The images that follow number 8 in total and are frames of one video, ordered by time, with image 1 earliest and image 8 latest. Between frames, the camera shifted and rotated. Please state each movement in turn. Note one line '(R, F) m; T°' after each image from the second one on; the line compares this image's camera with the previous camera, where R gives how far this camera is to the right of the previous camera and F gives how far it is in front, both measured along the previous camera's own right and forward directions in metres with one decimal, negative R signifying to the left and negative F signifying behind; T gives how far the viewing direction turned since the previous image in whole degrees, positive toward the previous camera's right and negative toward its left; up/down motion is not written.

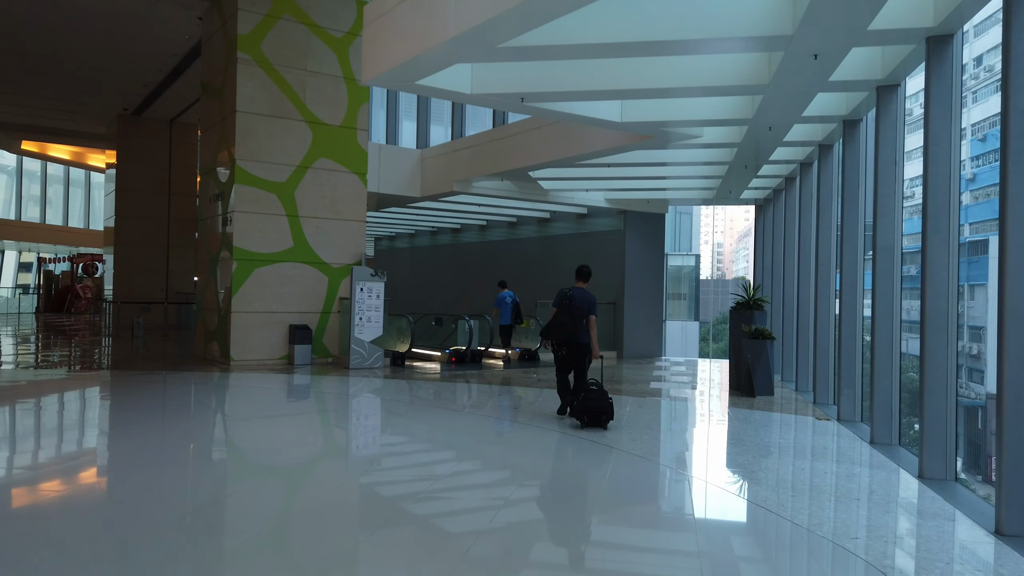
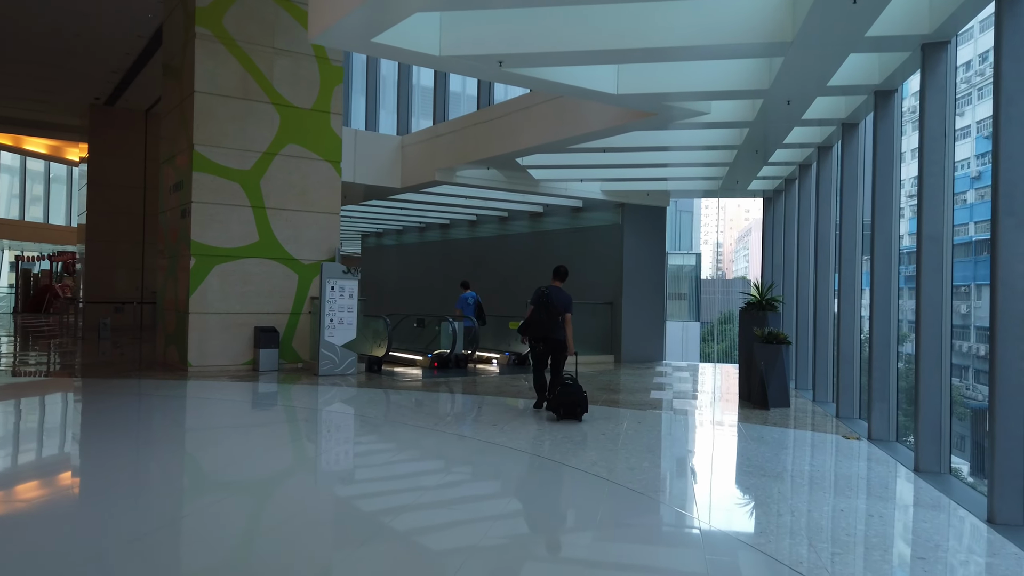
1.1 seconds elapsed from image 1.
(+0.2, +1.2) m; 0°
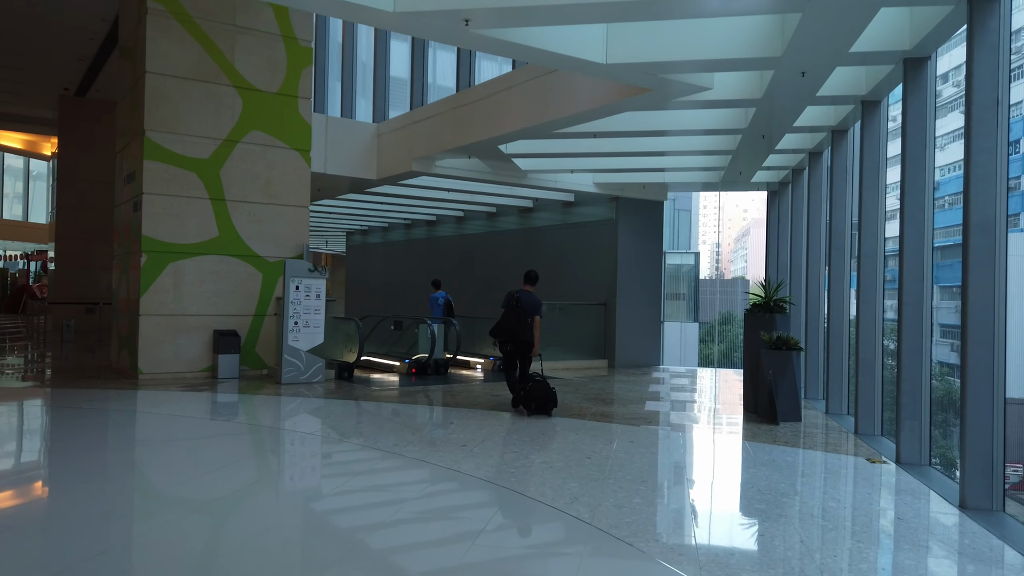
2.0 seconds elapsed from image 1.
(+0.2, +1.1) m; 0°
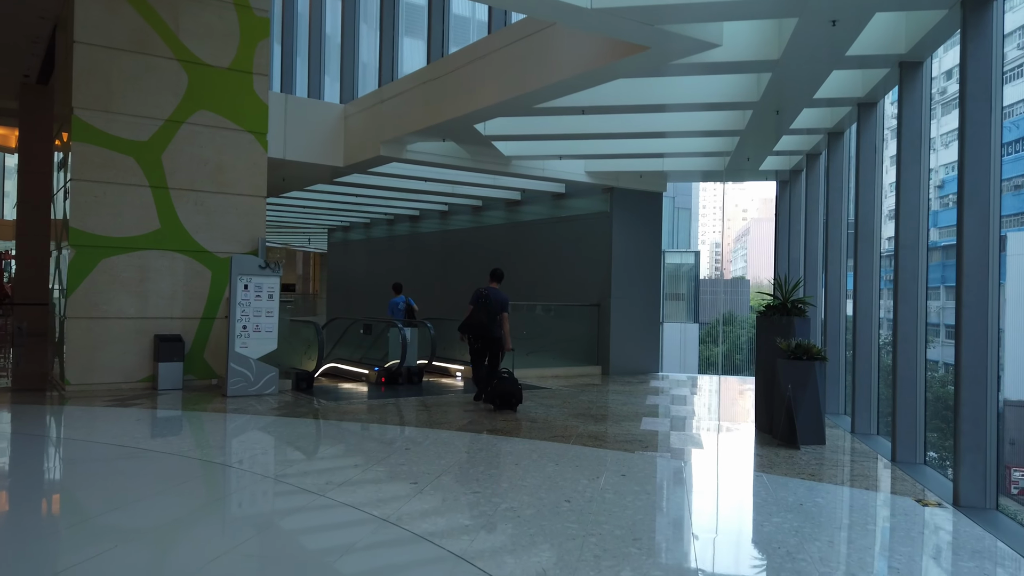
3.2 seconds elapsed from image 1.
(+0.3, +1.3) m; 0°
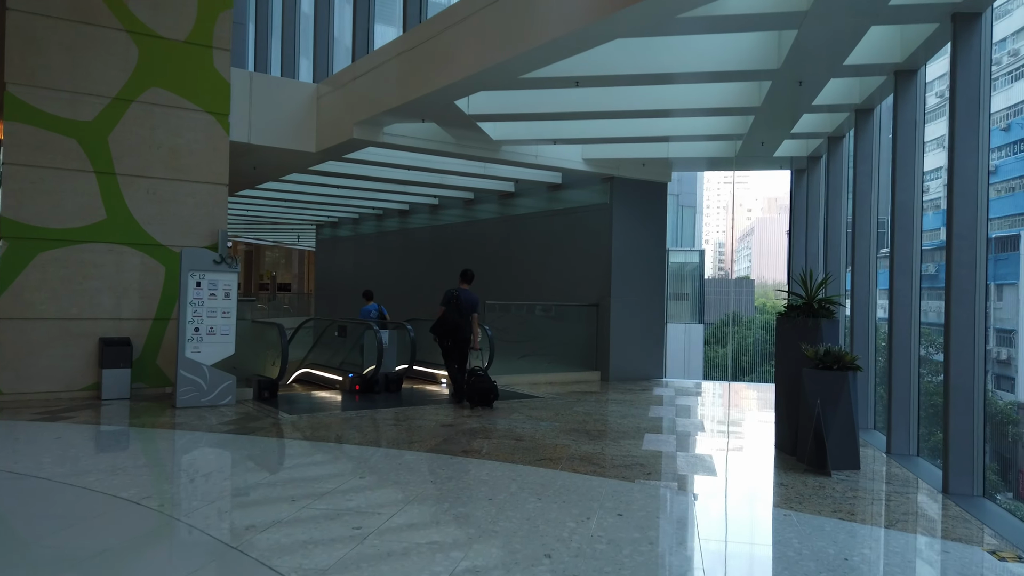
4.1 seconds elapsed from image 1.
(+0.2, +1.1) m; 0°
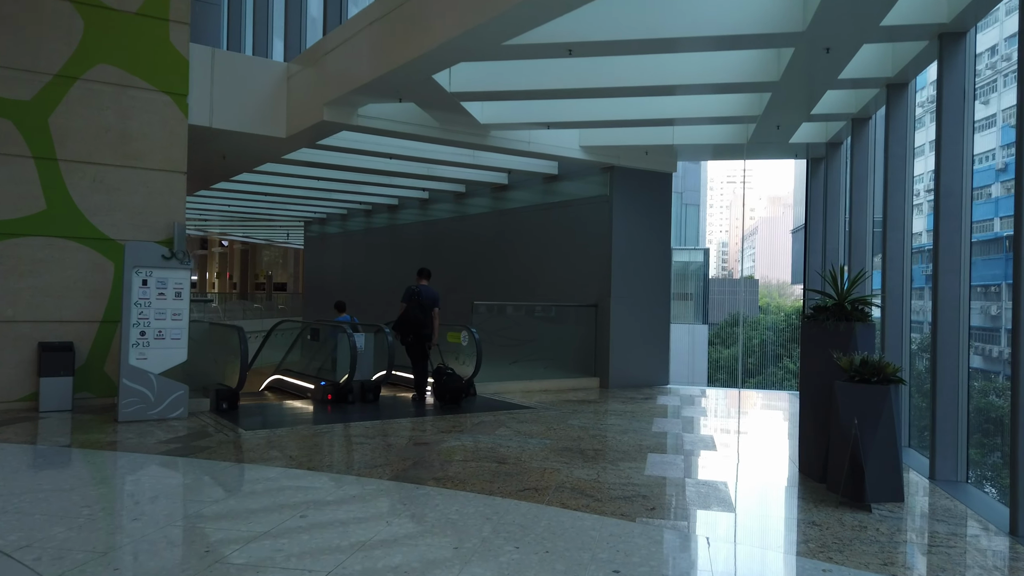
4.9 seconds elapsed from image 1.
(+0.2, +1.0) m; 0°
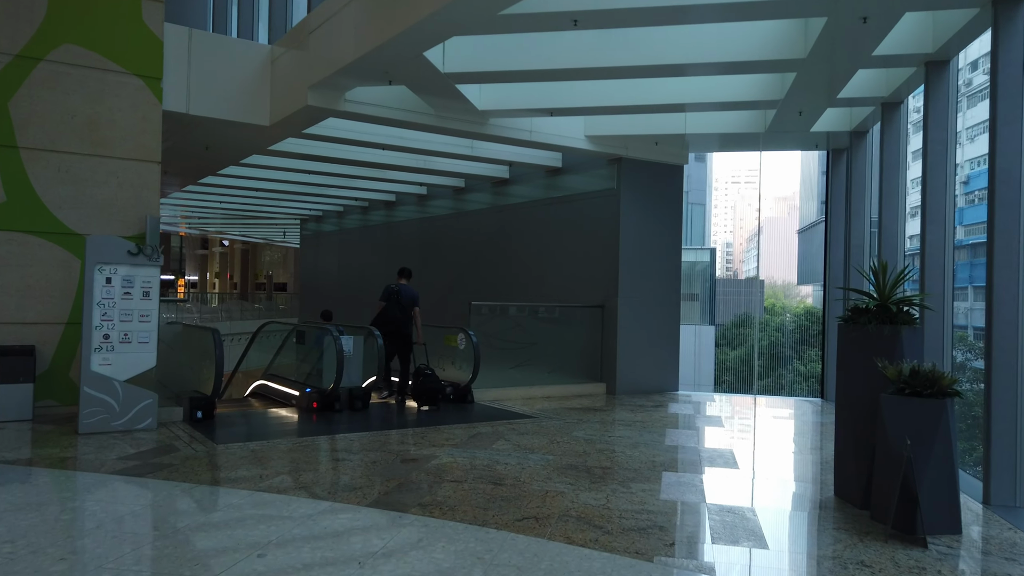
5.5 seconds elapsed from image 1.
(0.0, +0.7) m; 0°
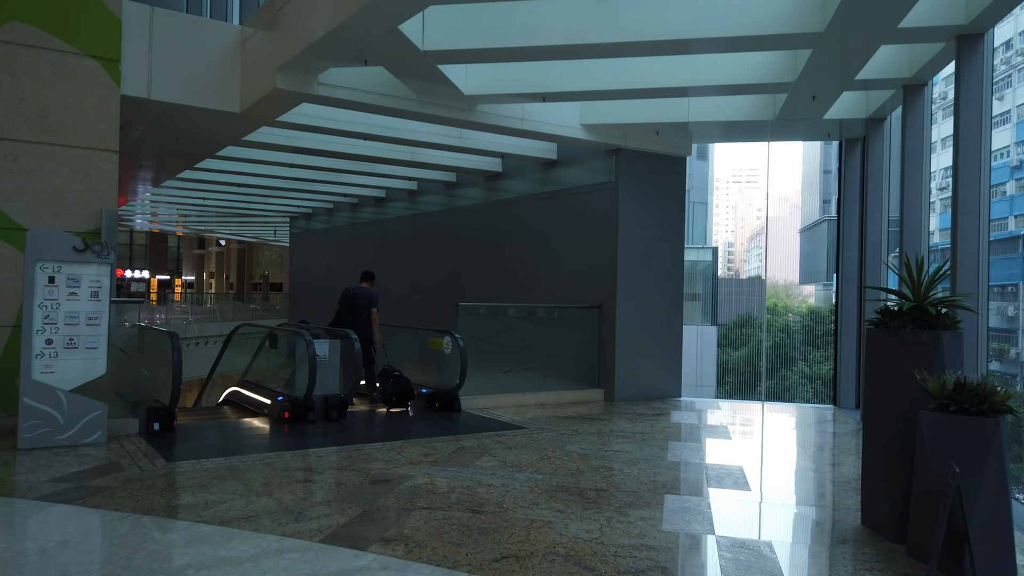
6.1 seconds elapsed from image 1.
(+0.1, +0.7) m; 0°
